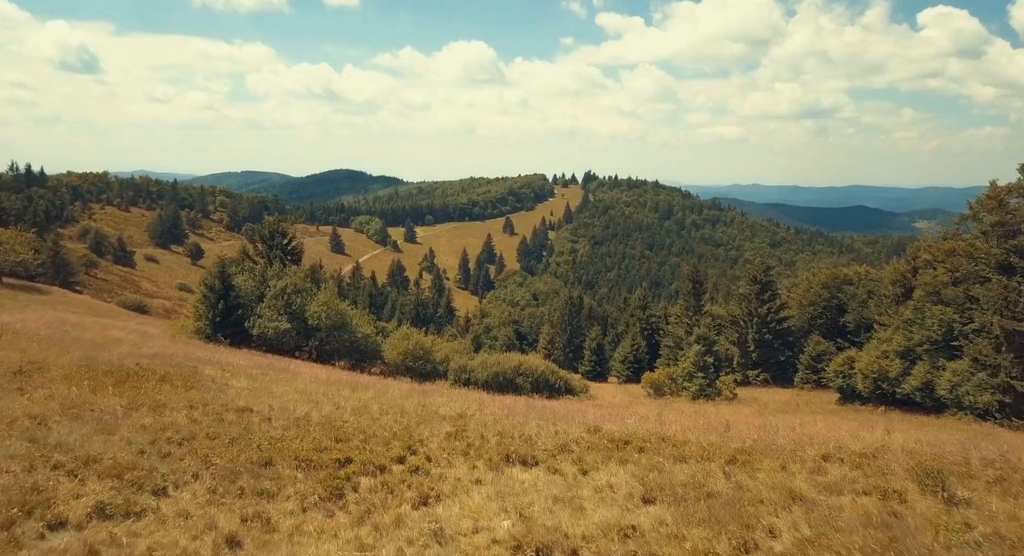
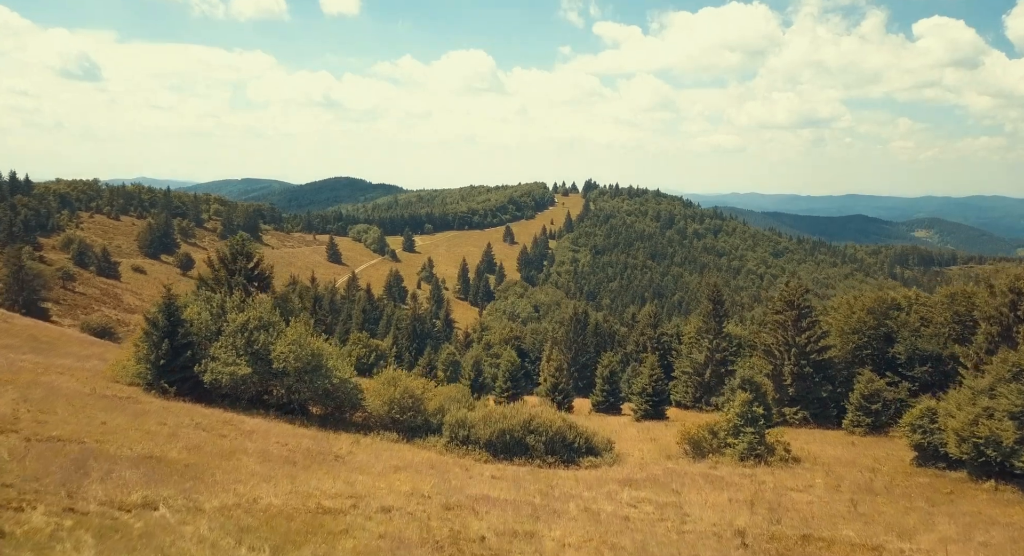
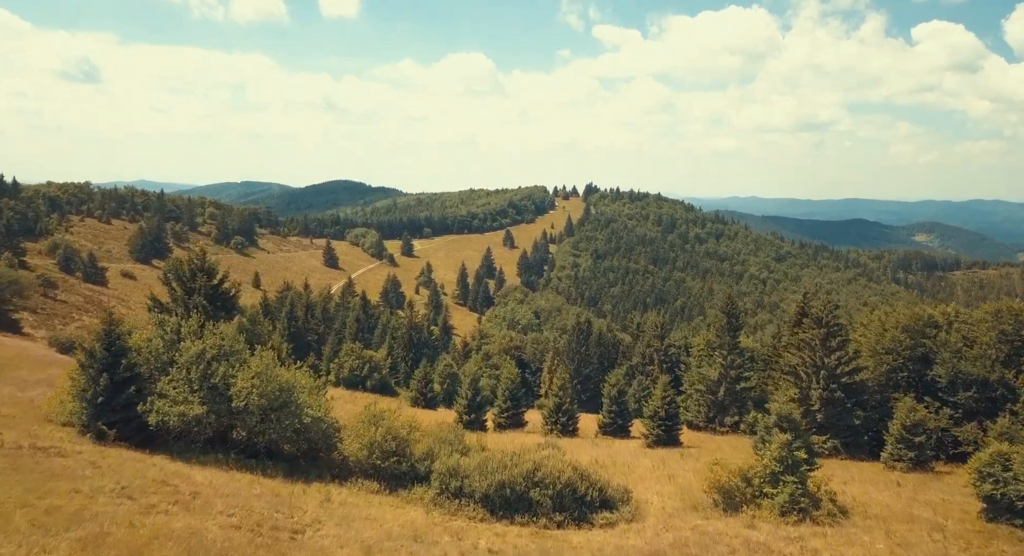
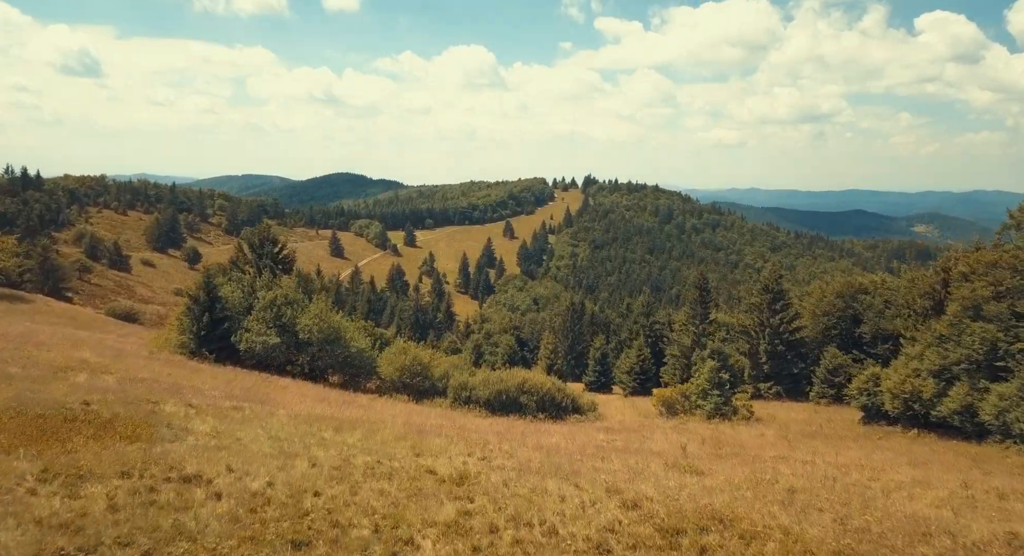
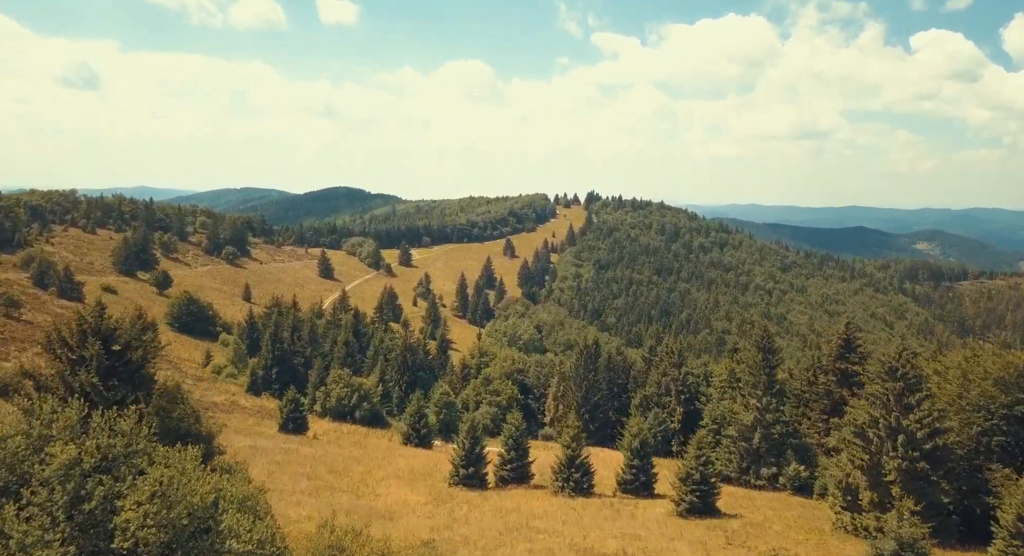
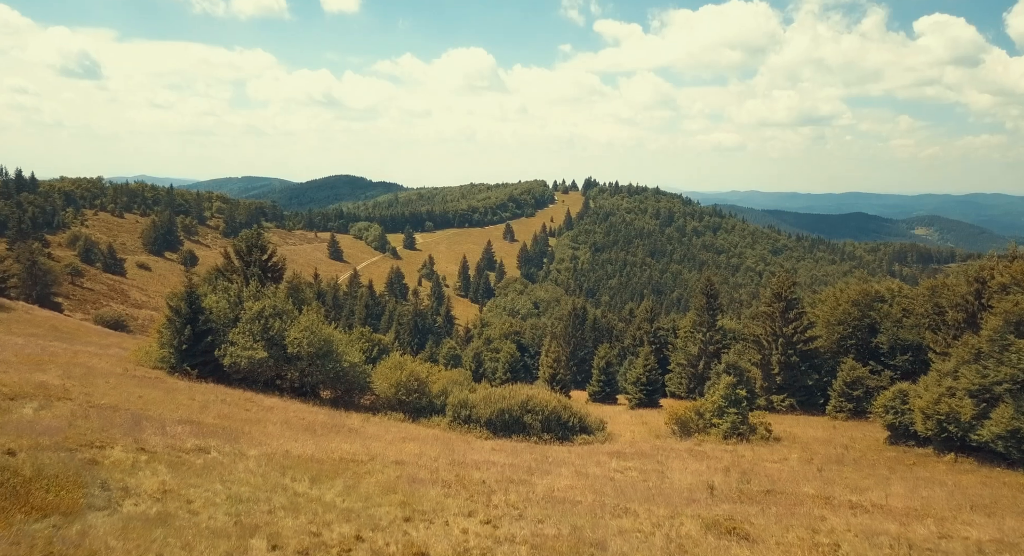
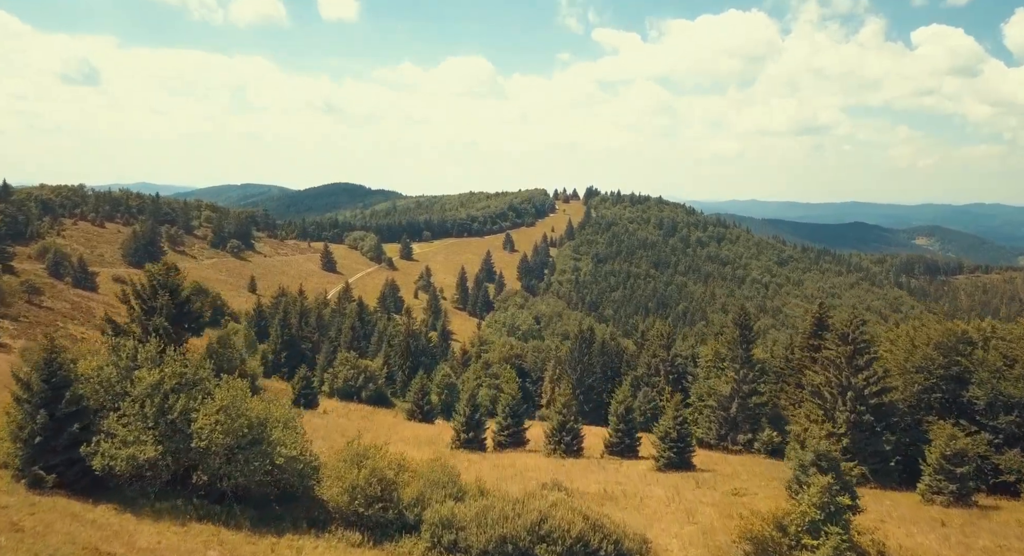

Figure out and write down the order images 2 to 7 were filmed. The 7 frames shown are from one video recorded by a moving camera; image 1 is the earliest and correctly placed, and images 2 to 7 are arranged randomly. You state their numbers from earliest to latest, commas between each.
4, 6, 2, 3, 7, 5
